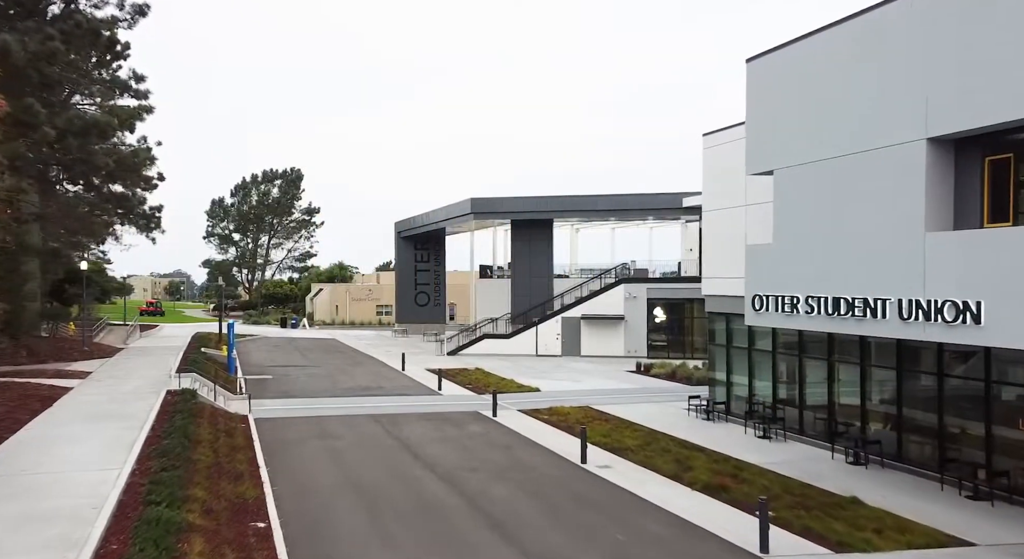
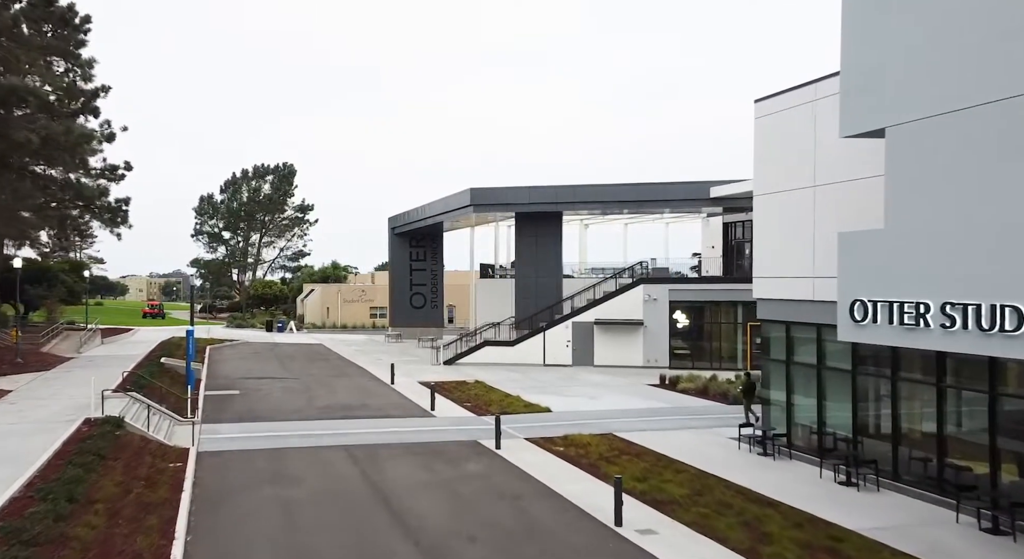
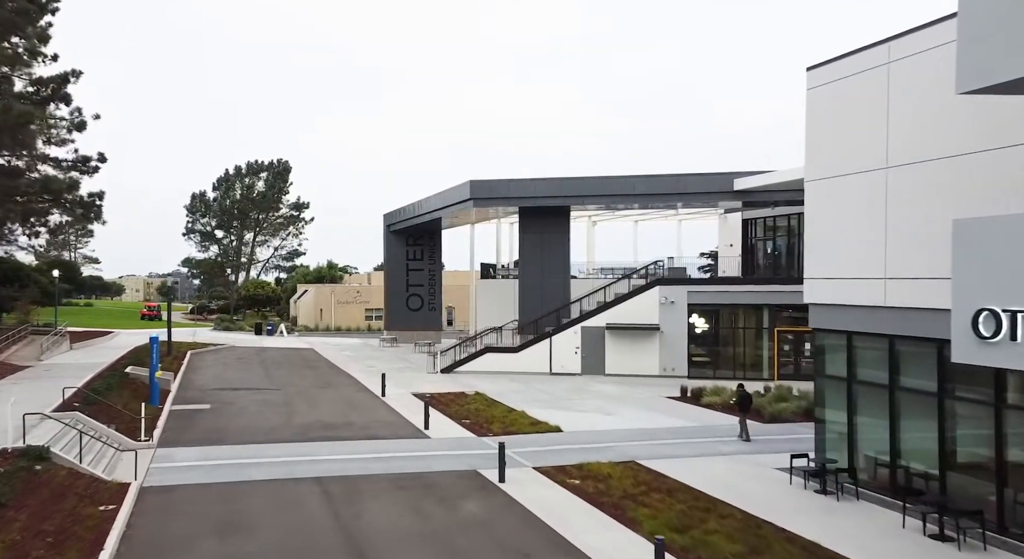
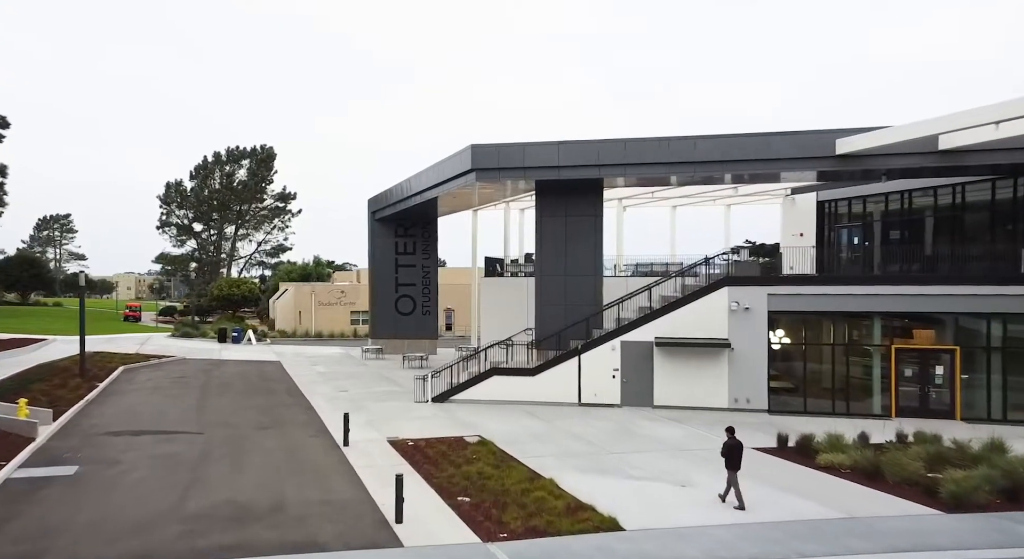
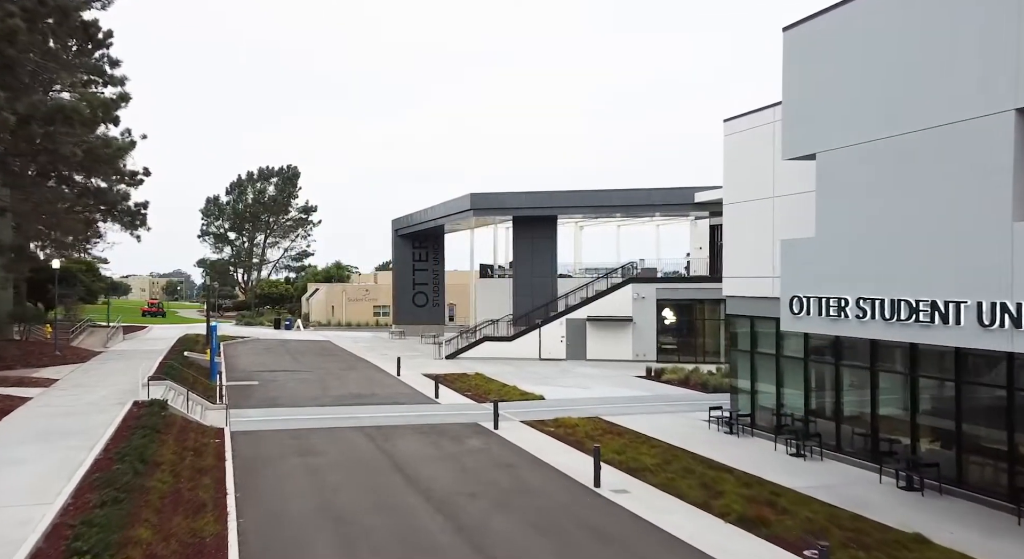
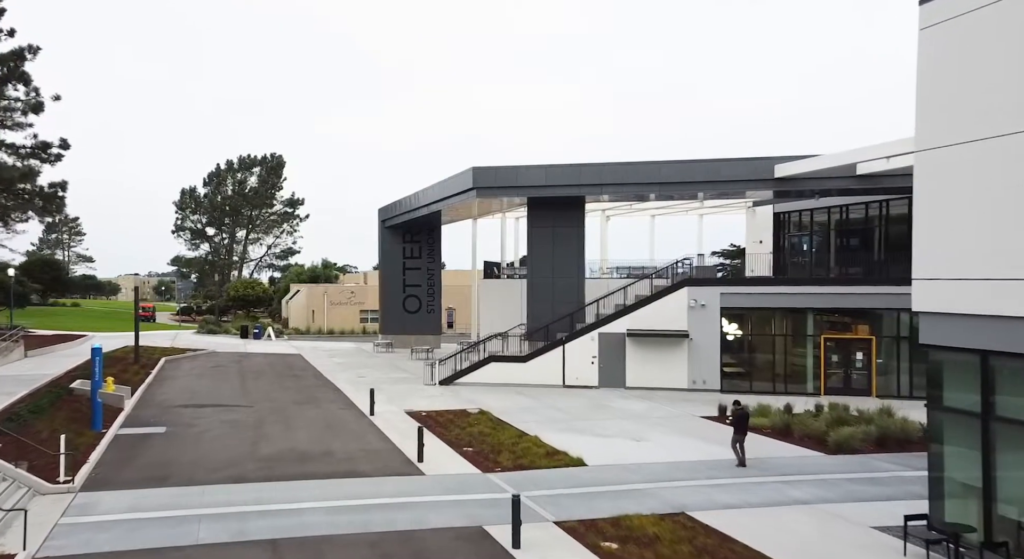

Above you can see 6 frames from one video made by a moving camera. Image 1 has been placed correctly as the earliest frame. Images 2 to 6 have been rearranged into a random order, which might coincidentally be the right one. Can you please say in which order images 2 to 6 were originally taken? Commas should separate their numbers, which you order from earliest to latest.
5, 2, 3, 6, 4
